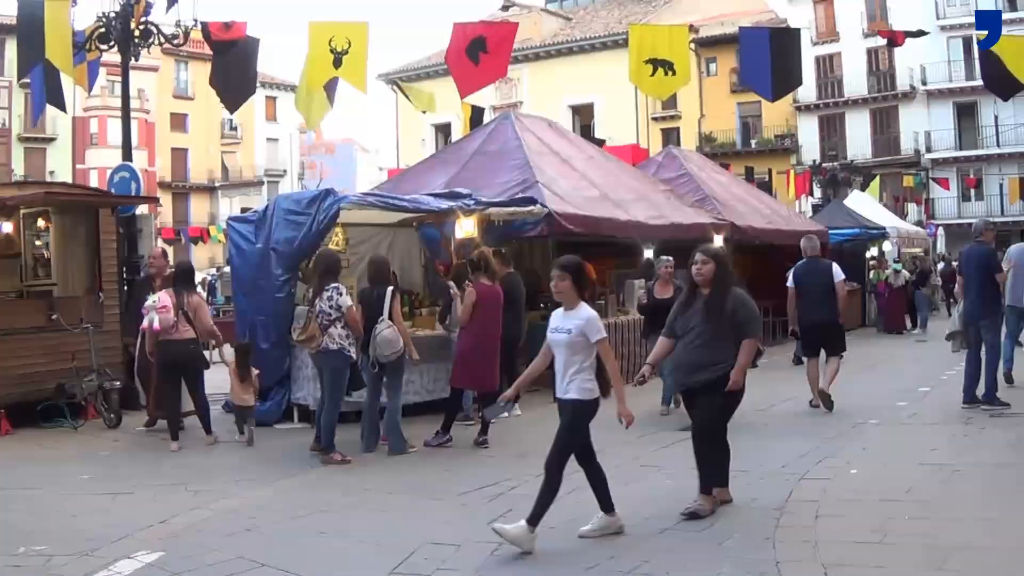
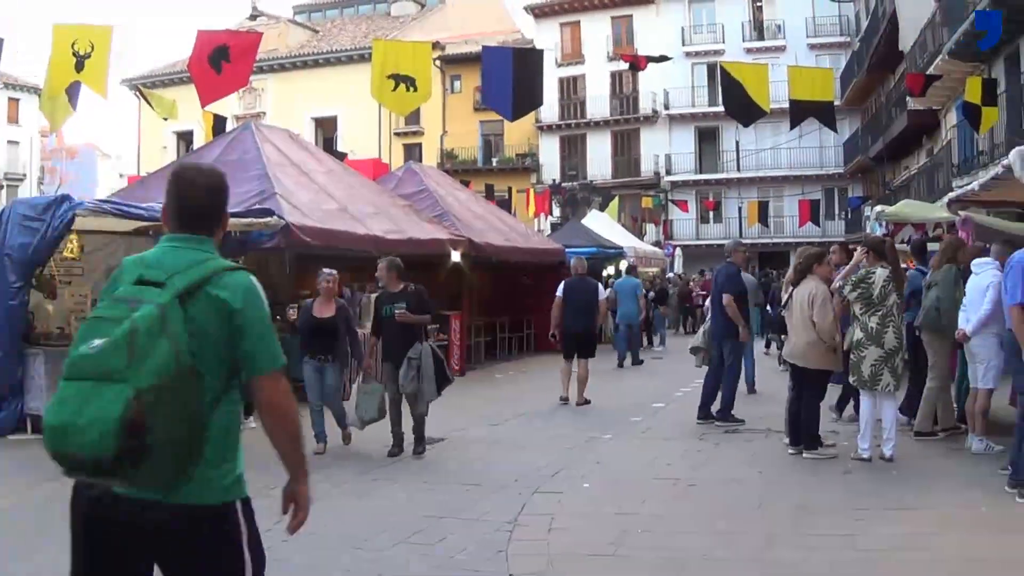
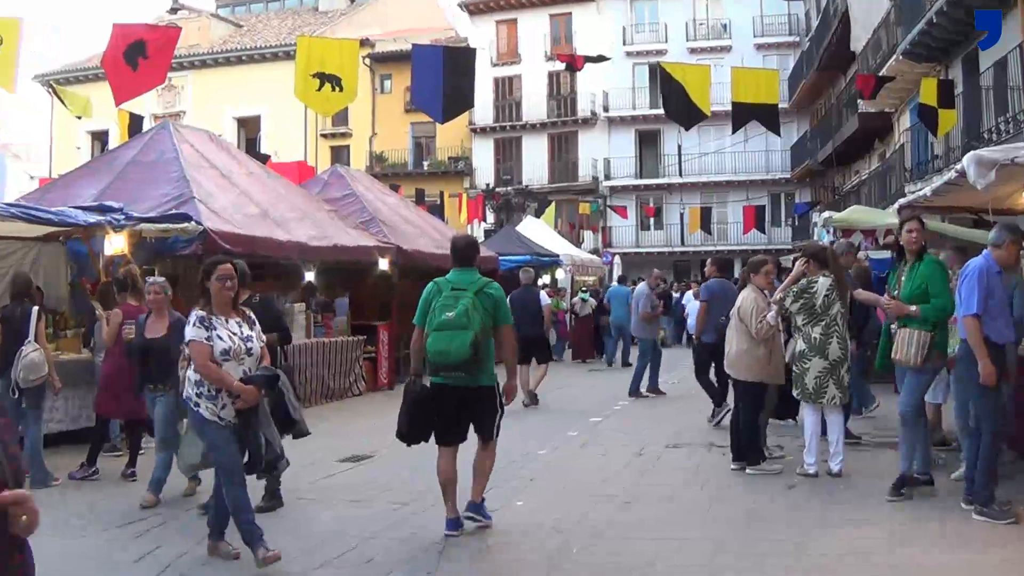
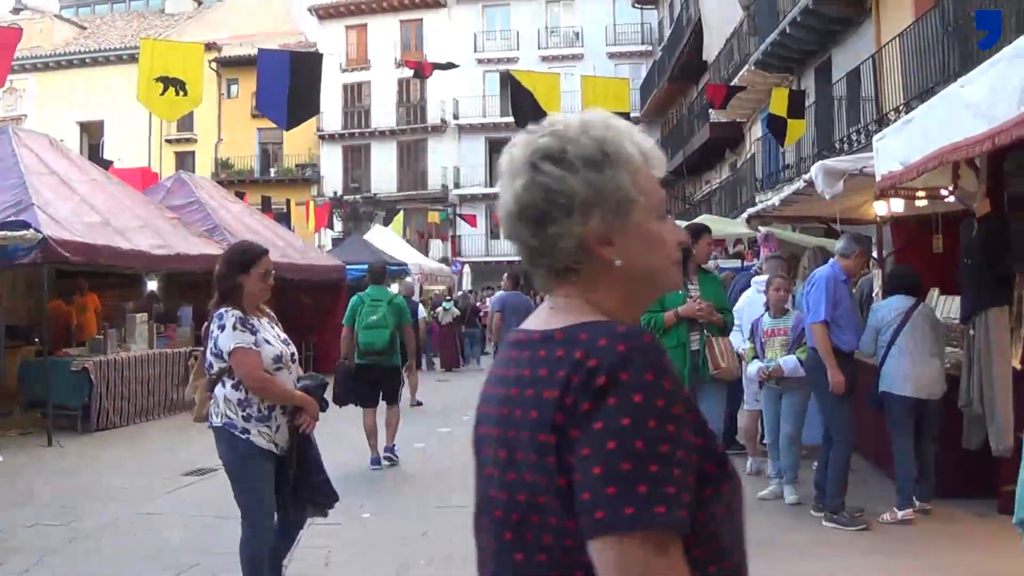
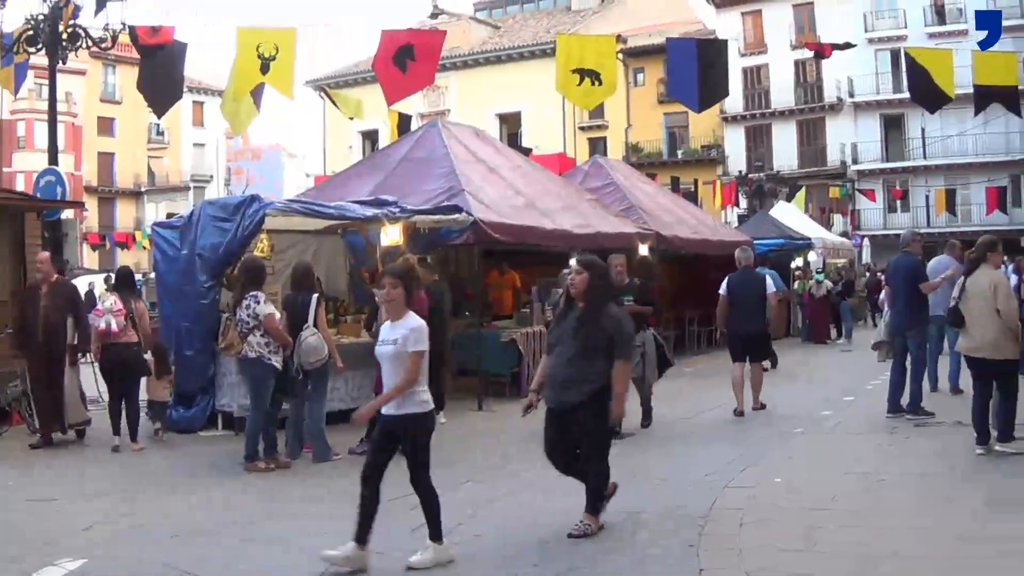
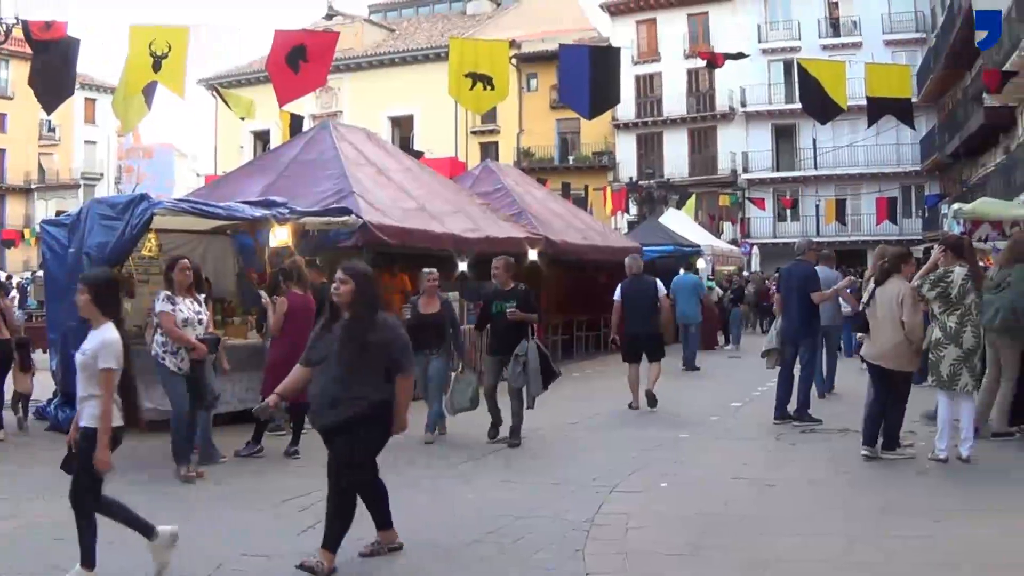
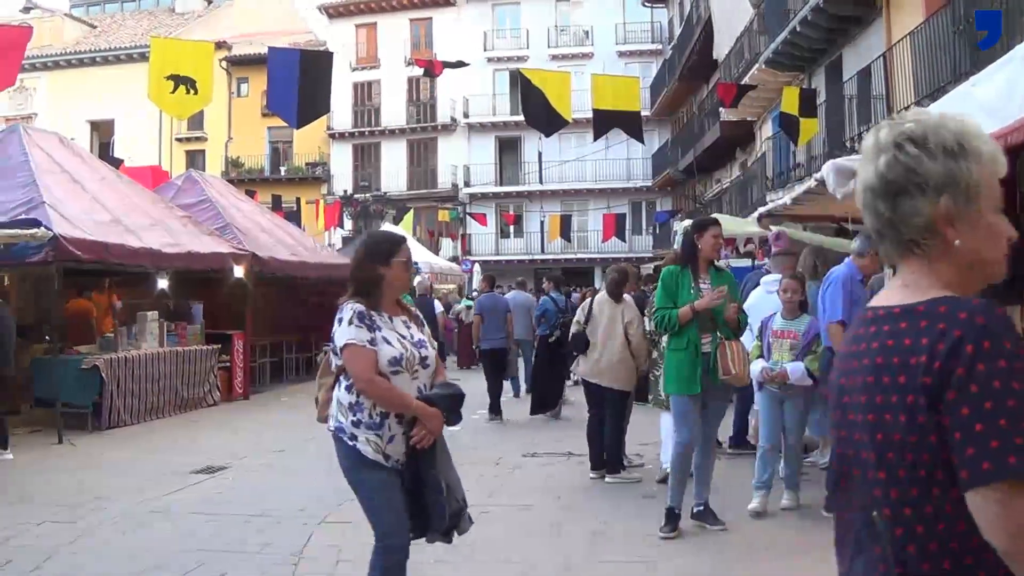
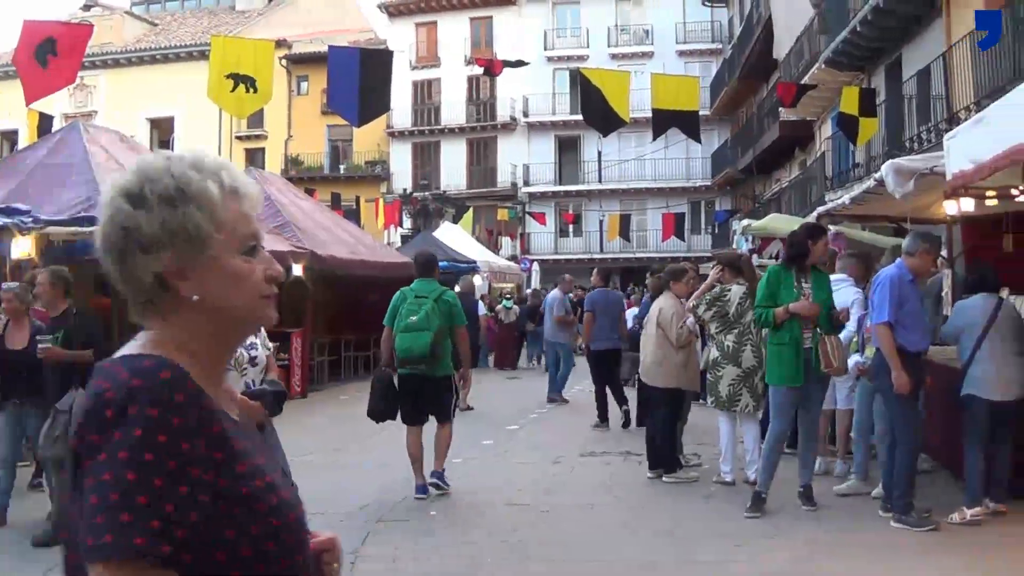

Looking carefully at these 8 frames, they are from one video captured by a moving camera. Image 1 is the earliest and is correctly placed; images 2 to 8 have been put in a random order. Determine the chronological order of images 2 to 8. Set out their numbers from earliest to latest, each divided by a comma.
5, 6, 2, 3, 8, 4, 7
